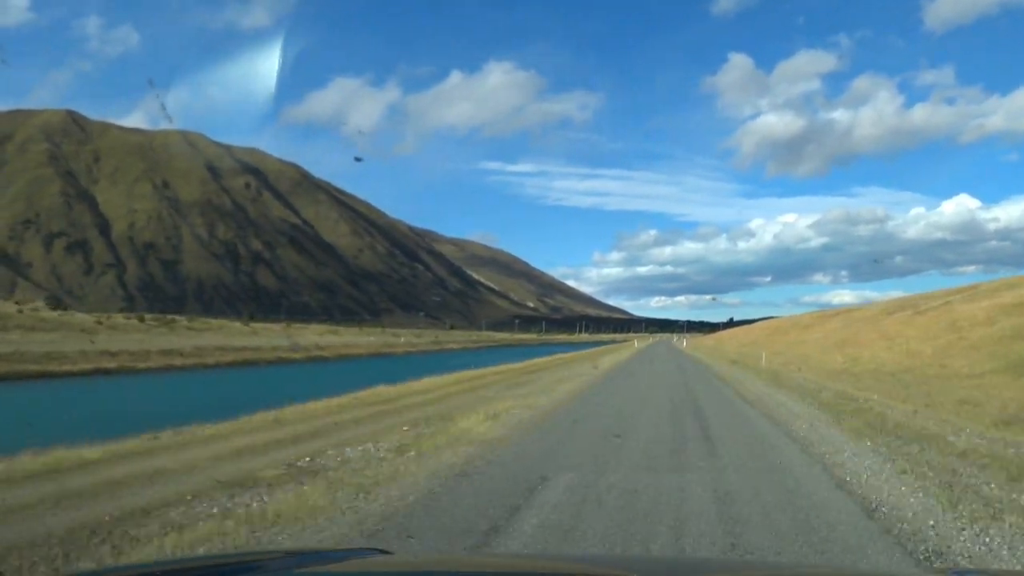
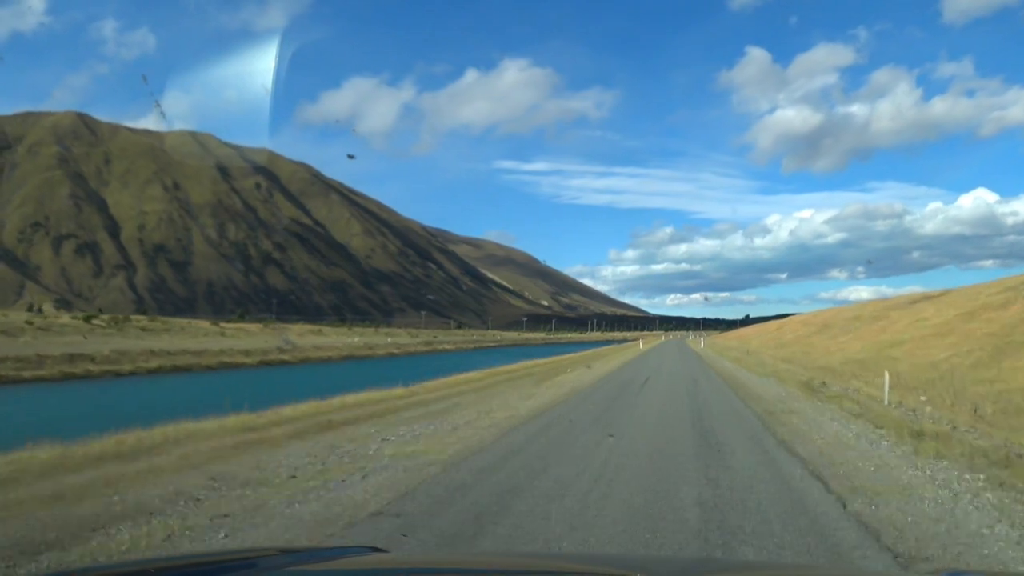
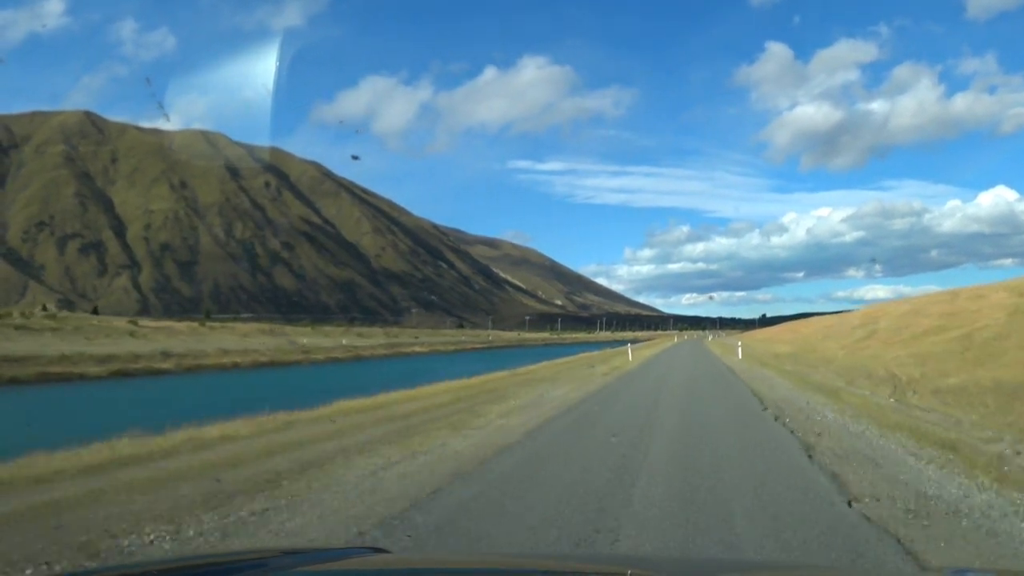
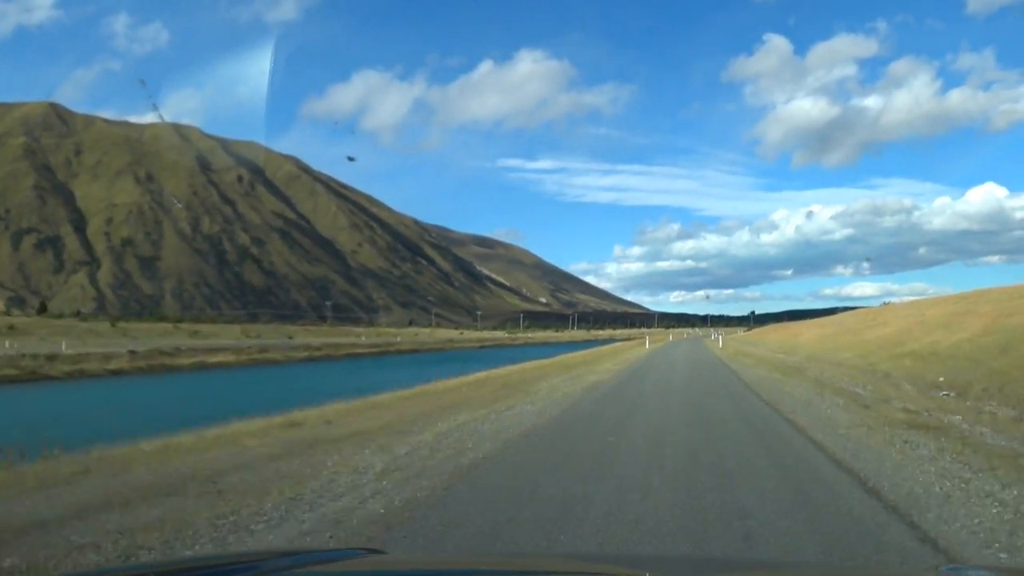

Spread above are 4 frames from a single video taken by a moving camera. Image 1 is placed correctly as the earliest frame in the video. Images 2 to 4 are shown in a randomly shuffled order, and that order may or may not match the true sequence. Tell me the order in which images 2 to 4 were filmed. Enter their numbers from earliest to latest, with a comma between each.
2, 3, 4
